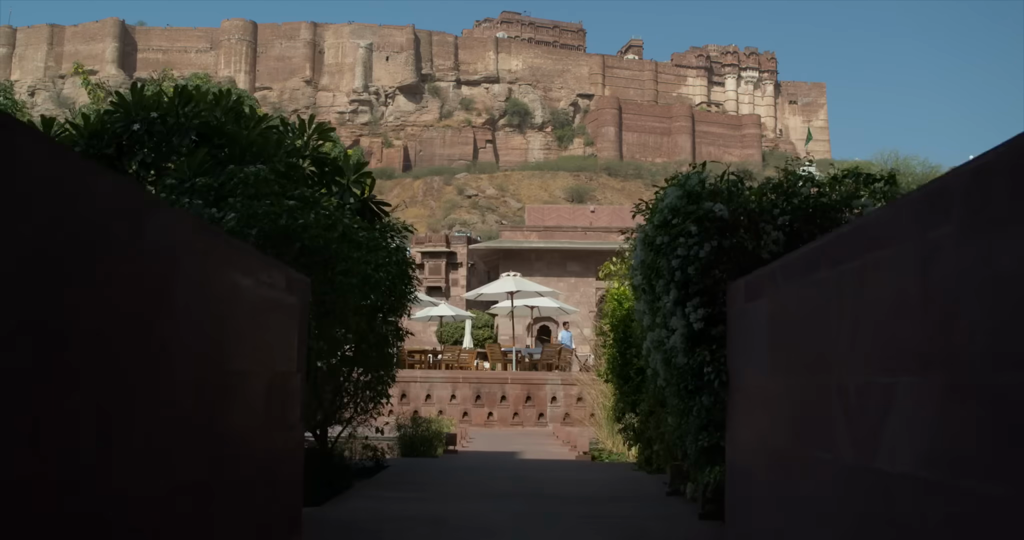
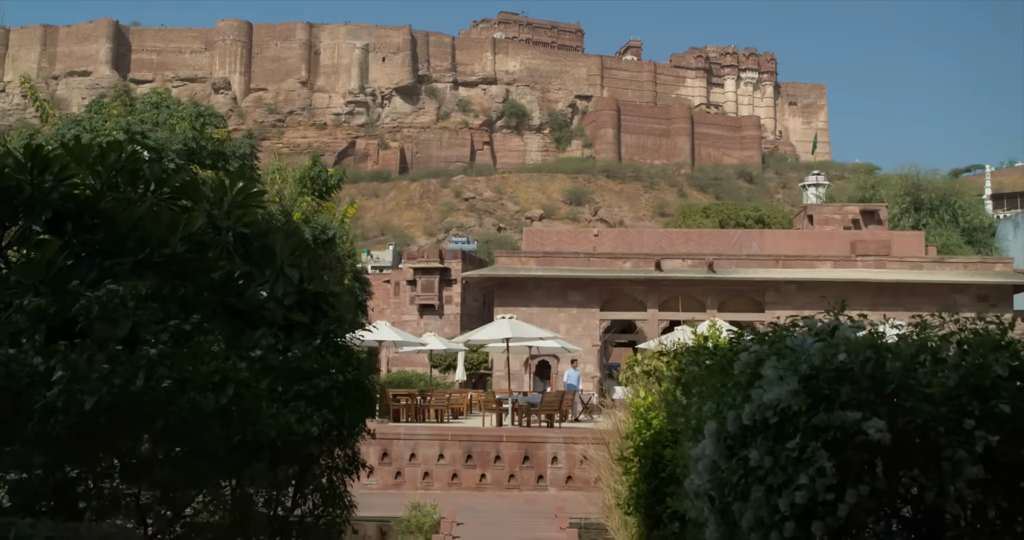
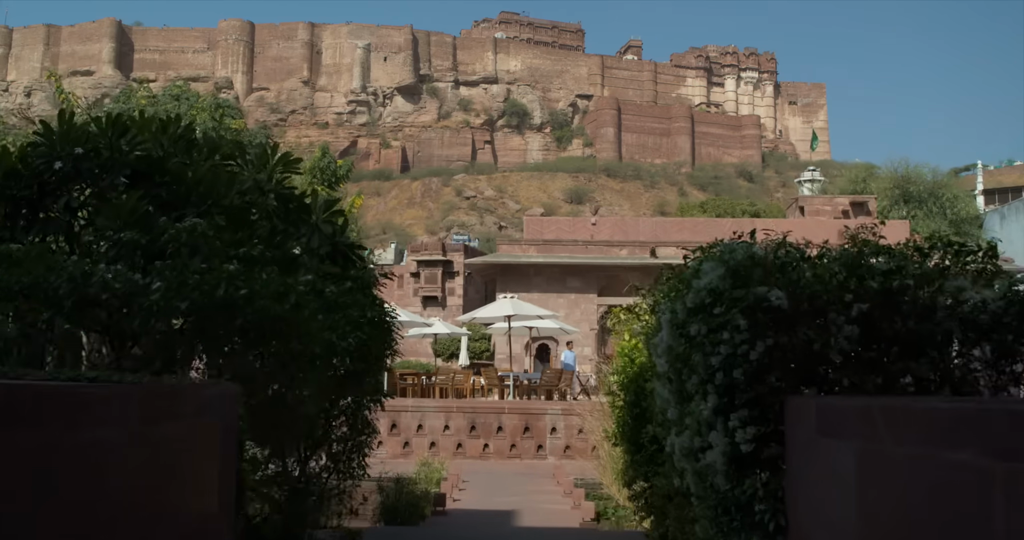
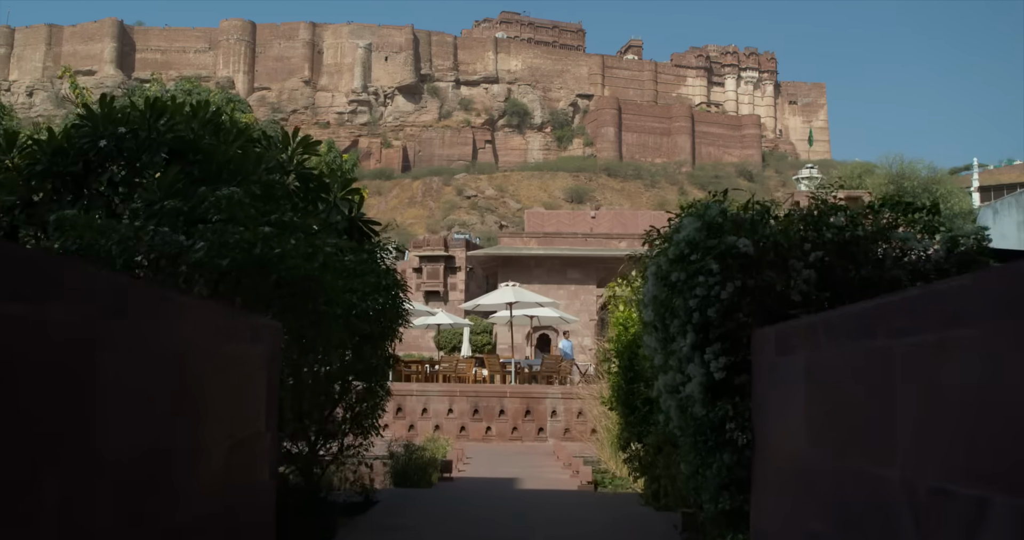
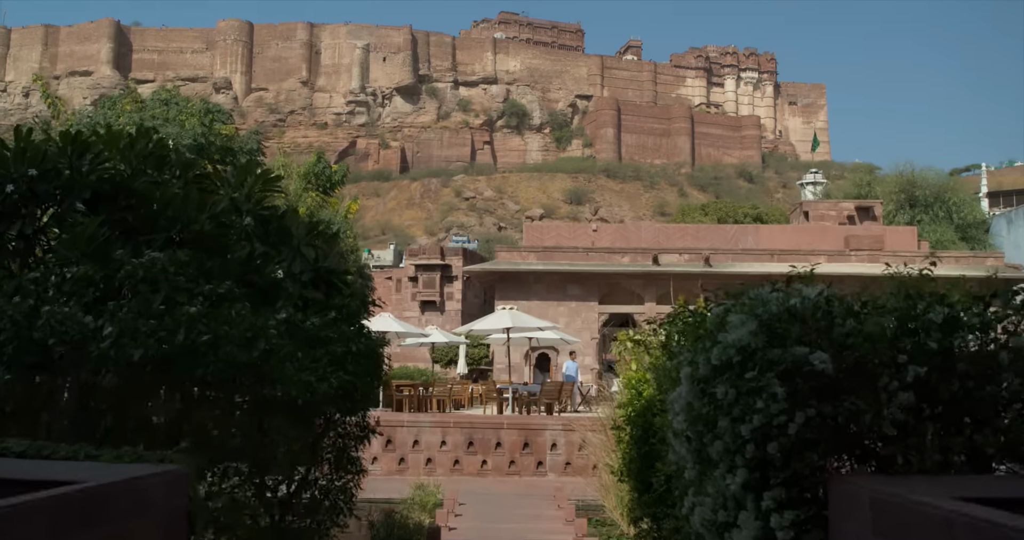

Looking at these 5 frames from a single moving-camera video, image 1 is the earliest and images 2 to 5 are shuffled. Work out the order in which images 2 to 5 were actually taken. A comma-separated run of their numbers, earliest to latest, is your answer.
4, 3, 5, 2
